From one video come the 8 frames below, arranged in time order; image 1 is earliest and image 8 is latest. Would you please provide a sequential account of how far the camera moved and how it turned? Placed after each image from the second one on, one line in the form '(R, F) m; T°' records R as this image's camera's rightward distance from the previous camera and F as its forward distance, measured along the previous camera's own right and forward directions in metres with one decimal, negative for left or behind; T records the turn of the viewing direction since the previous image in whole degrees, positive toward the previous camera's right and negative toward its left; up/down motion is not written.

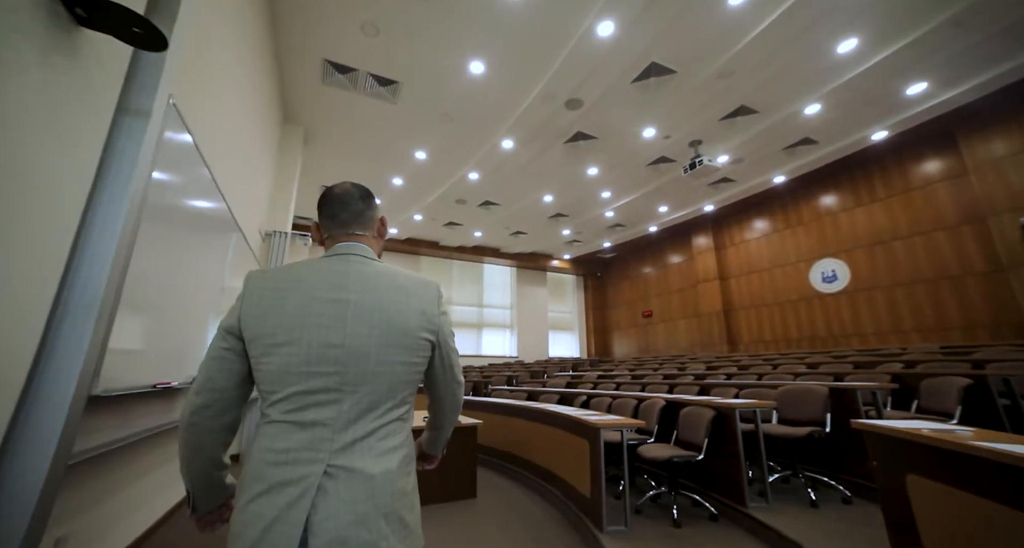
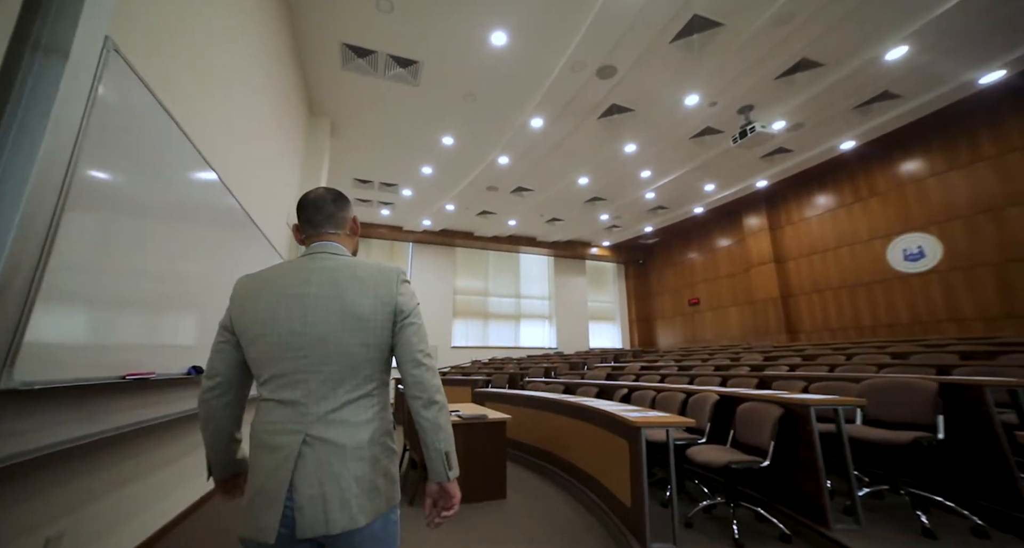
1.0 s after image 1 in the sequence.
(+0.1, +0.2) m; -6°
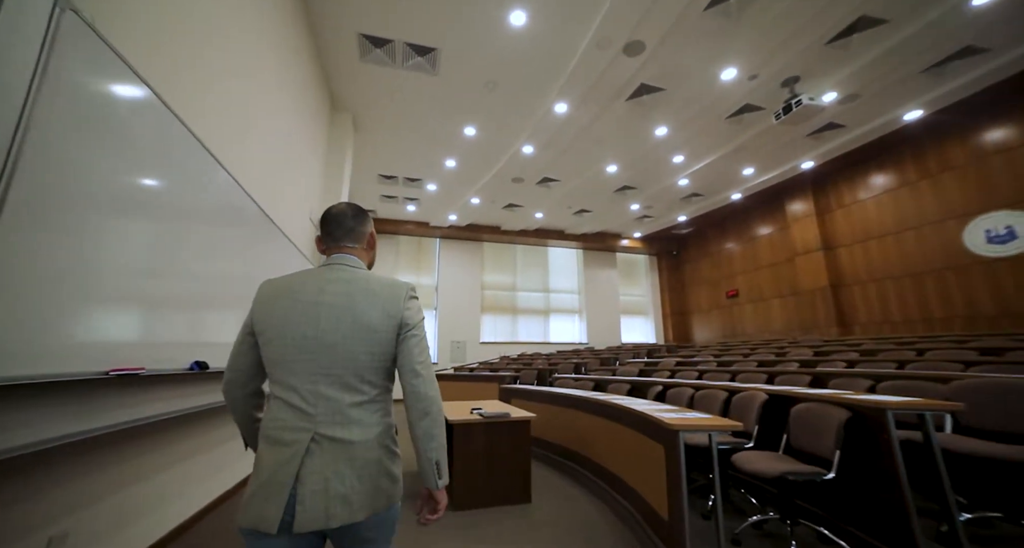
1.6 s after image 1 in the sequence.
(0.0, +0.1) m; -4°
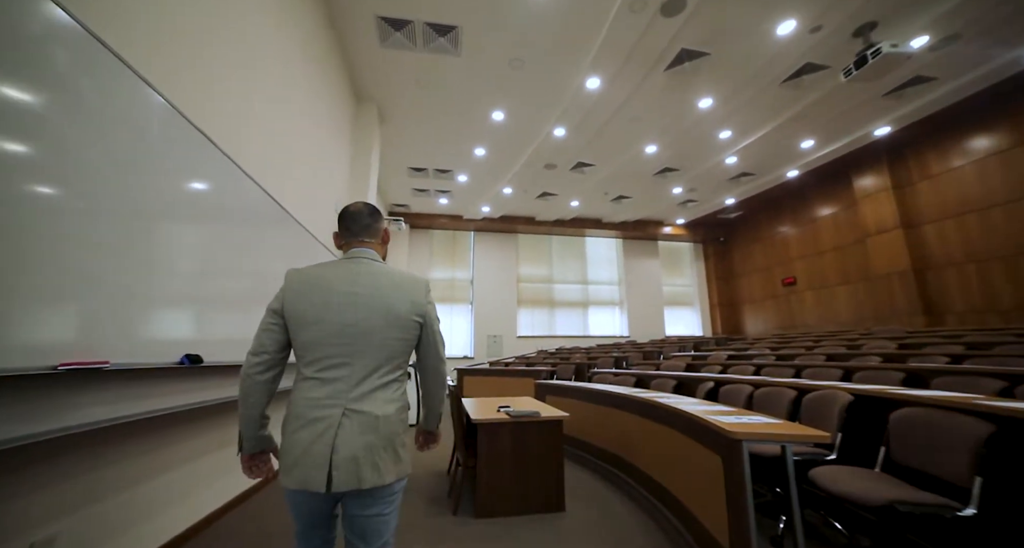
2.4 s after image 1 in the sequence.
(+0.1, +0.2) m; -6°
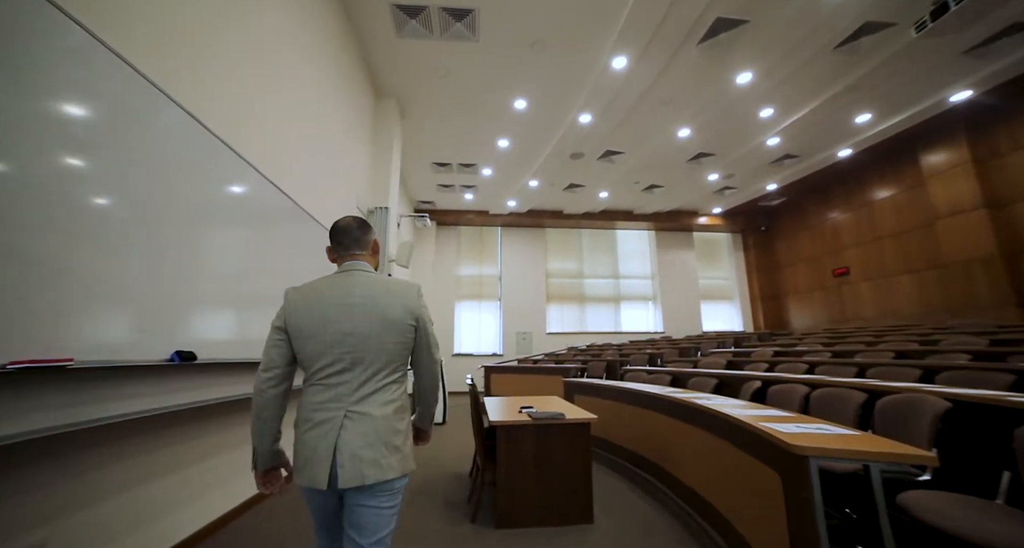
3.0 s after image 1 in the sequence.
(+0.1, +0.2) m; -4°
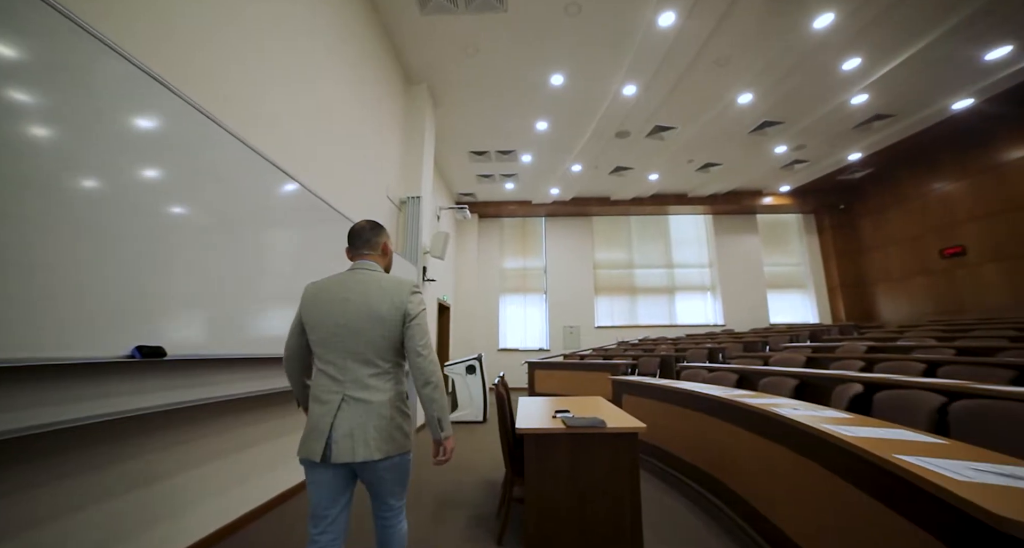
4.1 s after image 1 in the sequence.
(+0.1, +0.3) m; -7°
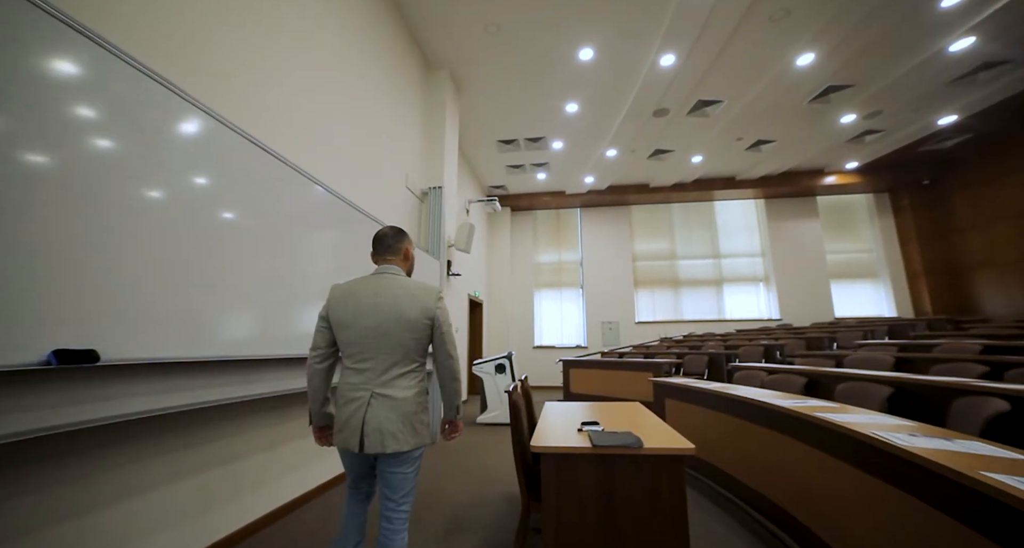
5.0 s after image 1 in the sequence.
(+0.1, +0.3) m; -6°
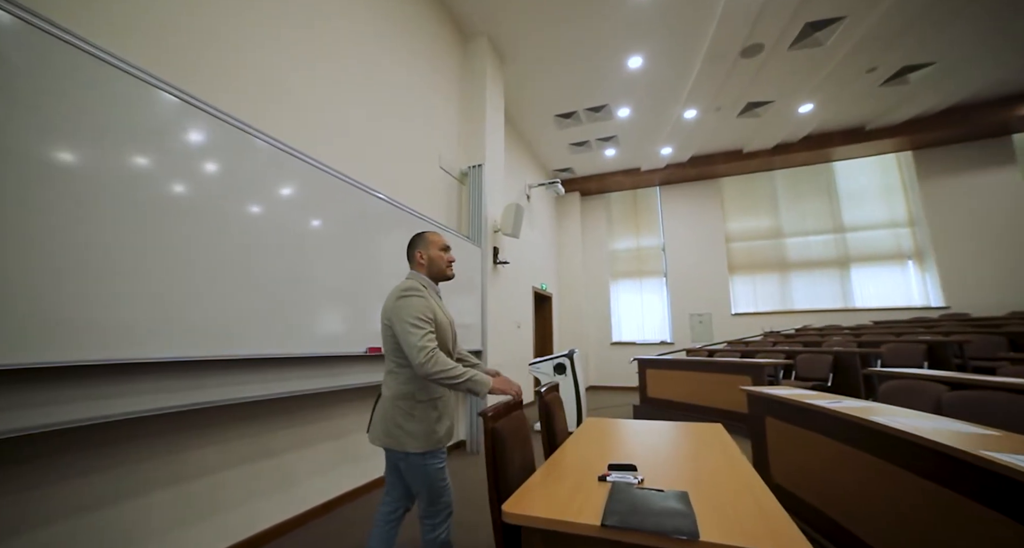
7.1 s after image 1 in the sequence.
(+0.3, +0.6) m; -12°
